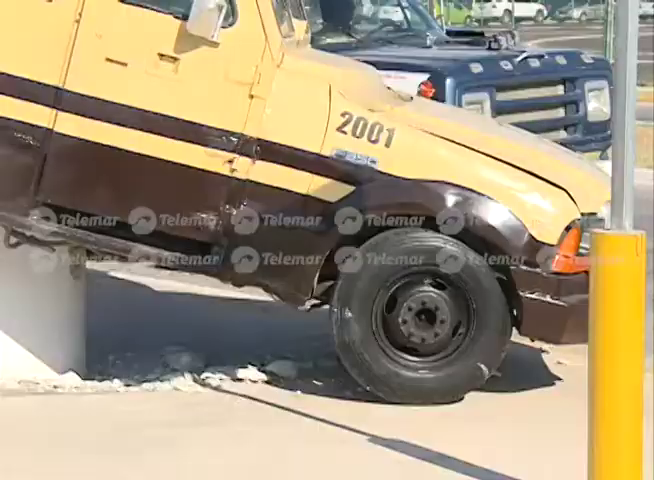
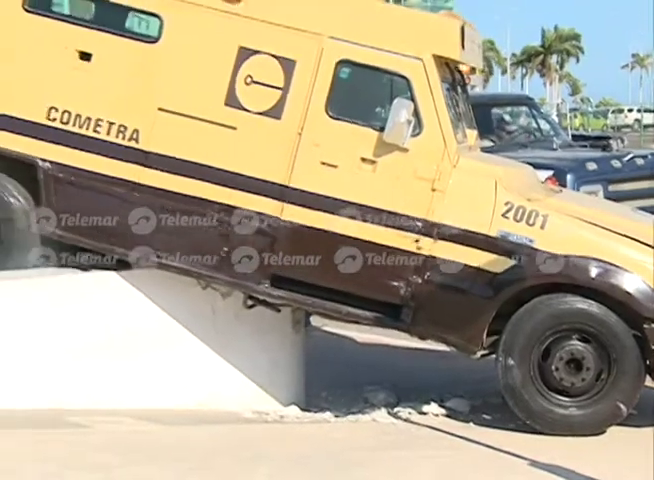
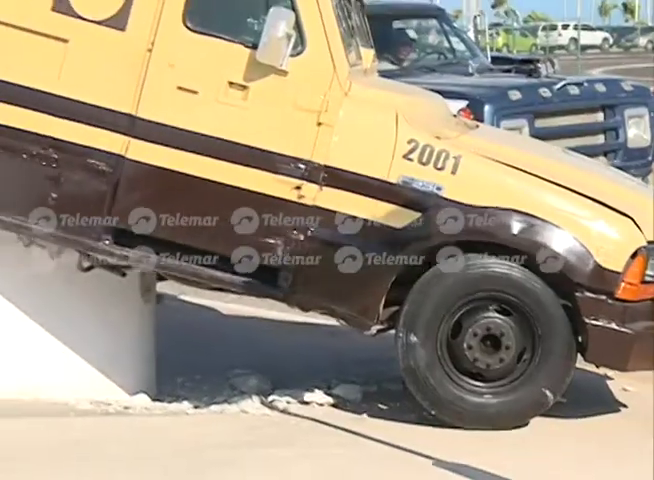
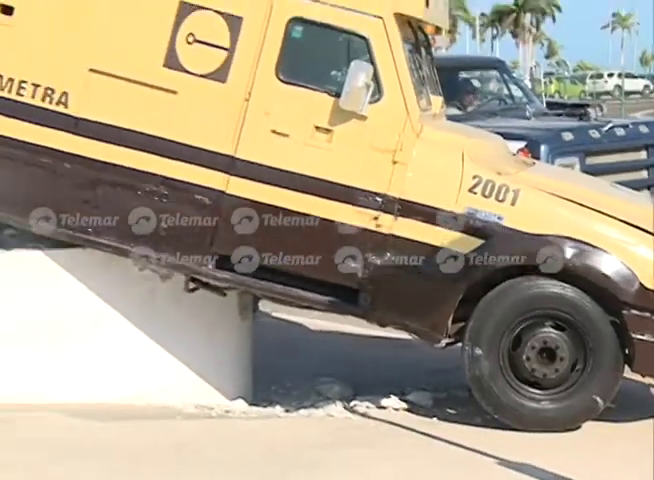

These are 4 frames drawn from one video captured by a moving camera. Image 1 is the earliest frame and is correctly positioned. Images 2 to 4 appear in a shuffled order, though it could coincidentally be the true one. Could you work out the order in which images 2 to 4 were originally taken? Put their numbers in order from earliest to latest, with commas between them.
3, 4, 2
